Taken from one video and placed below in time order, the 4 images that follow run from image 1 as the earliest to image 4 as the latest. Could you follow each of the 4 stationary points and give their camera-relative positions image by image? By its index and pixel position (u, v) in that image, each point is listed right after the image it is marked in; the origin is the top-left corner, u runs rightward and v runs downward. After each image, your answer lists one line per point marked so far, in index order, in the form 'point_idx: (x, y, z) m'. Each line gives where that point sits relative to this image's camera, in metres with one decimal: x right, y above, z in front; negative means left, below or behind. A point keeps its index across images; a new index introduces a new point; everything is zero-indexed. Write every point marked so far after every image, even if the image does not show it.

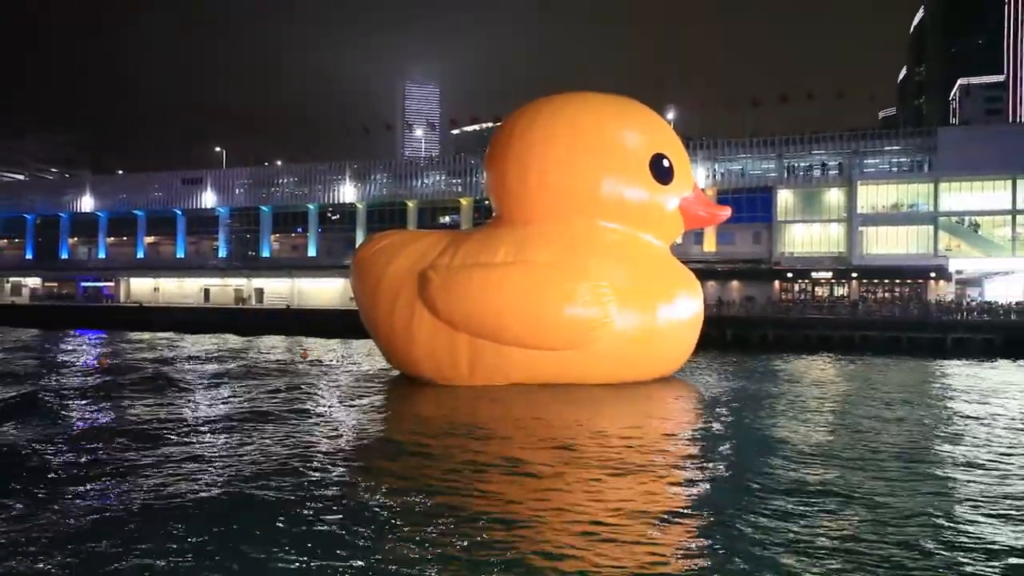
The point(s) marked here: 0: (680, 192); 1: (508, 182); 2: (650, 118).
0: (+2.9, +1.6, +12.7) m
1: (+0.1, +1.7, +12.3) m
2: (+2.4, +2.8, +12.5) m
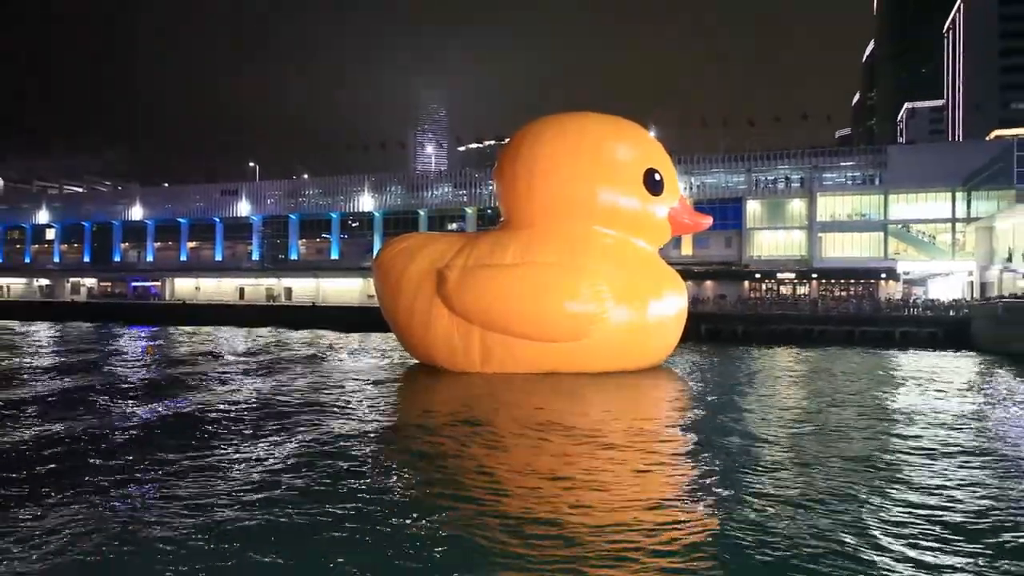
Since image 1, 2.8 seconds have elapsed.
0: (+2.9, +1.6, +14.8) m
1: (+0.1, +1.7, +14.4) m
2: (+2.4, +2.8, +14.7) m
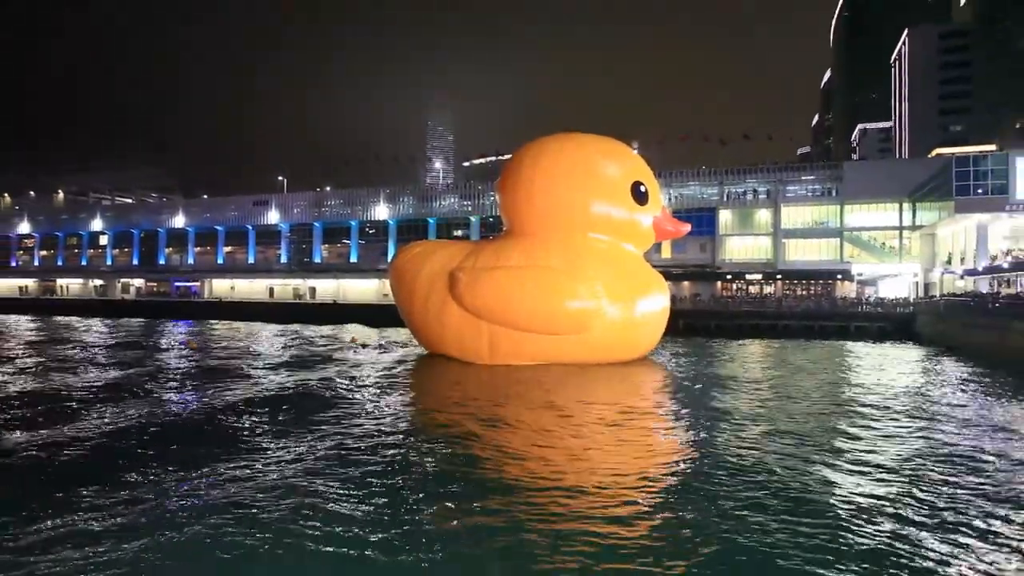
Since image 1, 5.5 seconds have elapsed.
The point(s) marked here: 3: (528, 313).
0: (+2.9, +1.6, +17.2) m
1: (+0.1, +1.7, +16.7) m
2: (+2.4, +2.8, +17.0) m
3: (+0.2, -0.5, +15.7) m
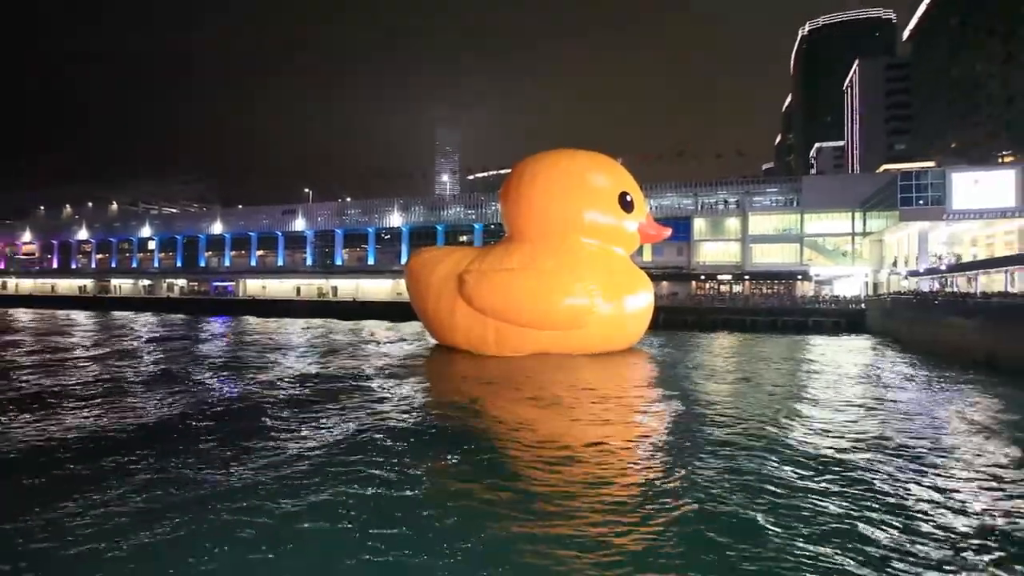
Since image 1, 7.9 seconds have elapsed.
0: (+2.9, +1.6, +19.9) m
1: (+0.1, +1.8, +19.4) m
2: (+2.3, +2.8, +19.7) m
3: (+0.2, -0.5, +18.5) m
